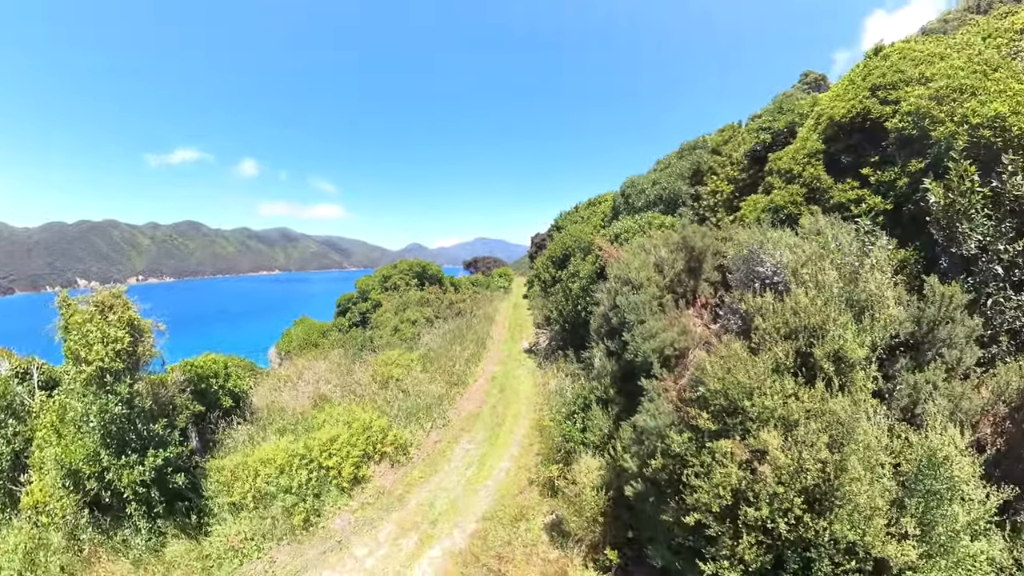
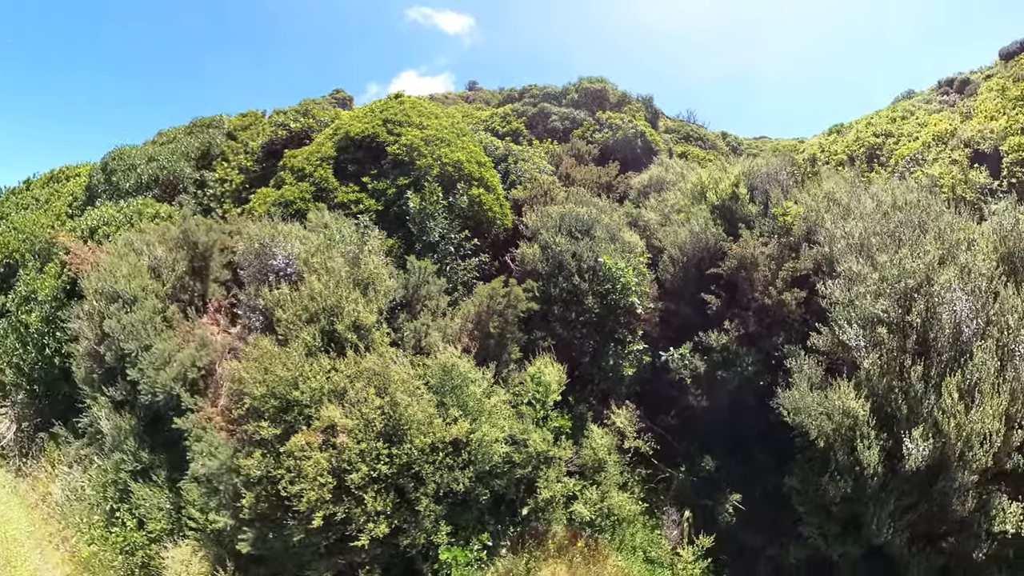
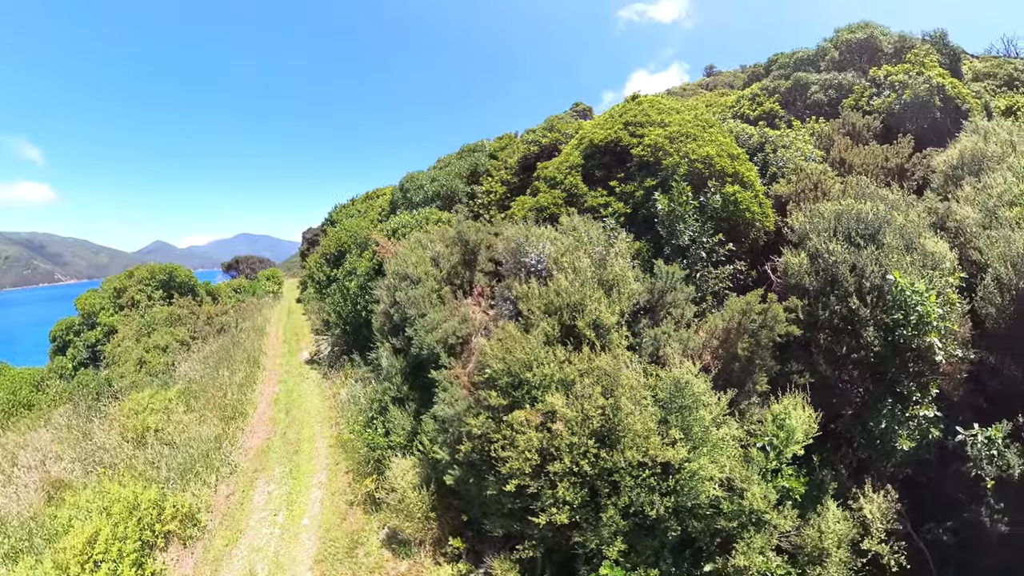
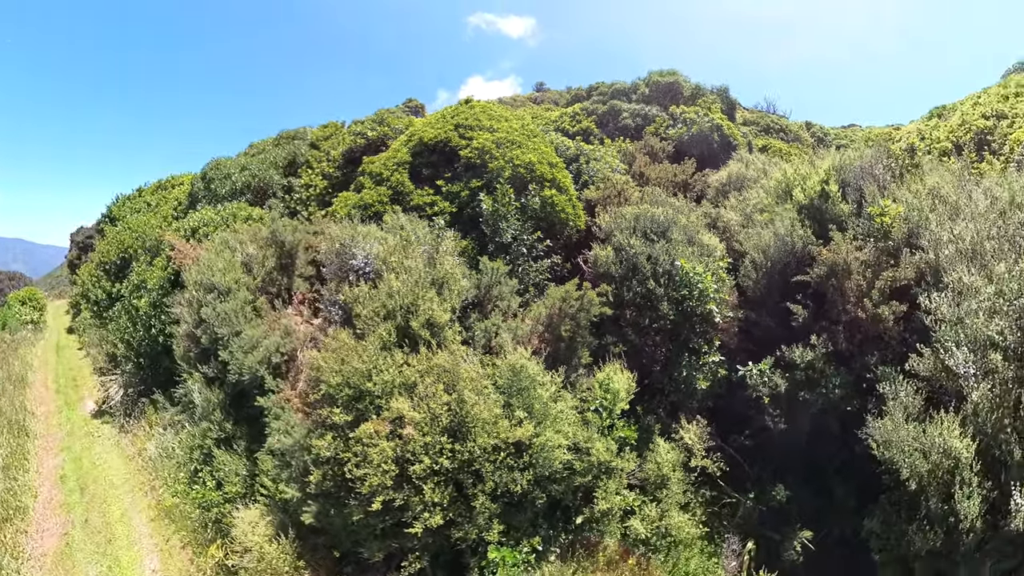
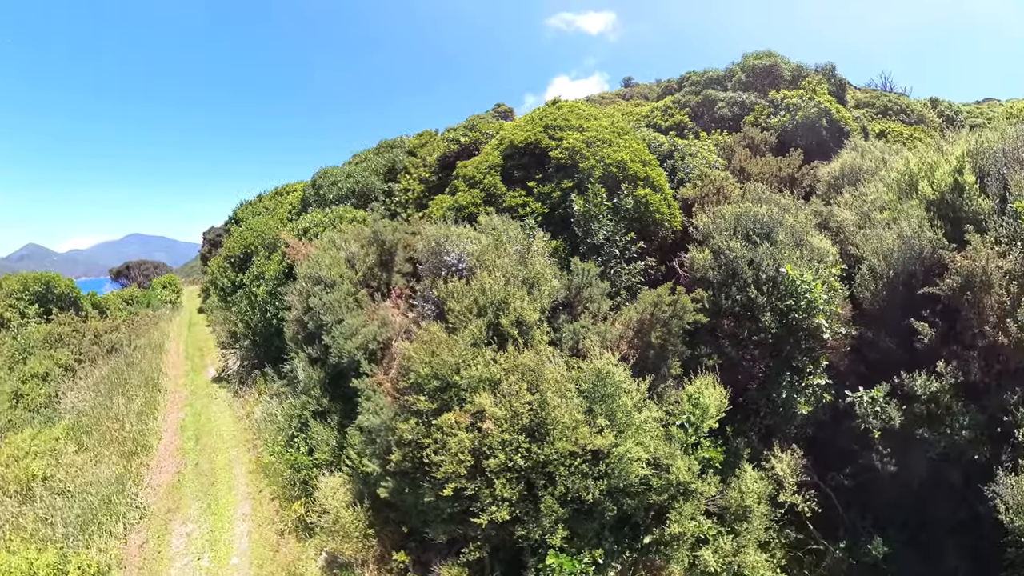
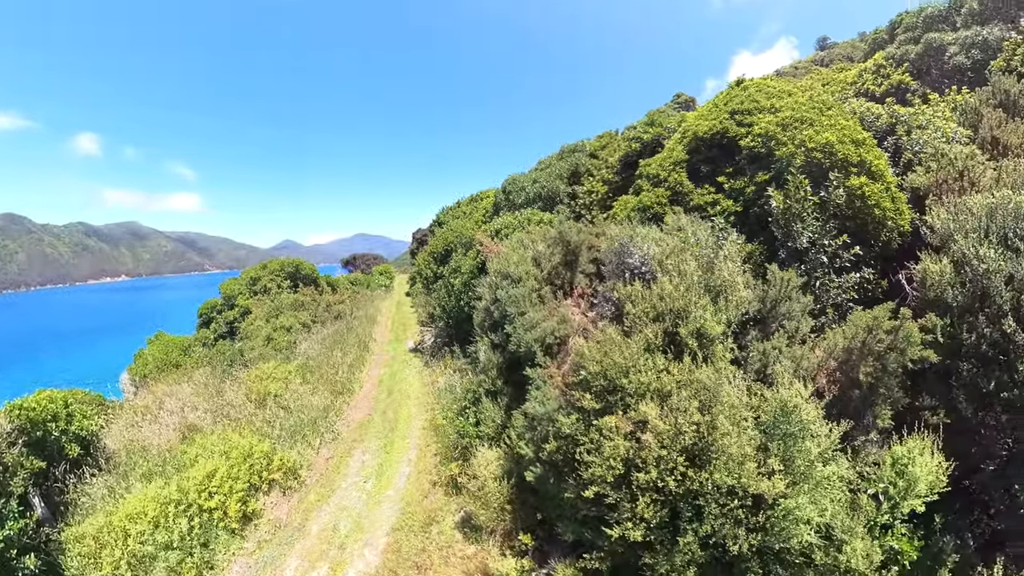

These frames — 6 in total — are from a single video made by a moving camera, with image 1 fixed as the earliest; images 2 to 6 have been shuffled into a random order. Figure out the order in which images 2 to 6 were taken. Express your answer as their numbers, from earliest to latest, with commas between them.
6, 3, 5, 4, 2
